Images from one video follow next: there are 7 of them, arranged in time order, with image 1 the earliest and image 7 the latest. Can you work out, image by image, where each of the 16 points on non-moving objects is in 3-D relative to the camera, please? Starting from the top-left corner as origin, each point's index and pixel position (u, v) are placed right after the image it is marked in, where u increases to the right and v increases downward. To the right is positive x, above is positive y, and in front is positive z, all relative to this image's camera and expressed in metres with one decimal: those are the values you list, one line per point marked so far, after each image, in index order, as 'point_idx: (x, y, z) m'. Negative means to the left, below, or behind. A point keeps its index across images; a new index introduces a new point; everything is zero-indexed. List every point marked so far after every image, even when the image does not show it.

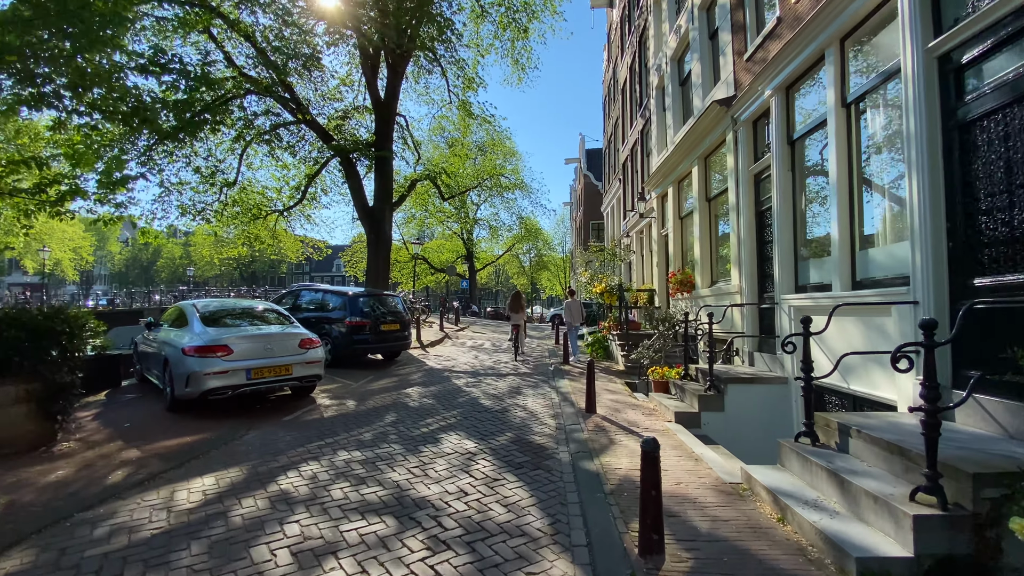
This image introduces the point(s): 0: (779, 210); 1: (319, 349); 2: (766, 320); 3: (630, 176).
0: (+3.9, +1.2, +6.6) m
1: (-3.1, -1.0, +7.3) m
2: (+4.1, -0.5, +7.2) m
3: (+4.2, +4.0, +16.1) m
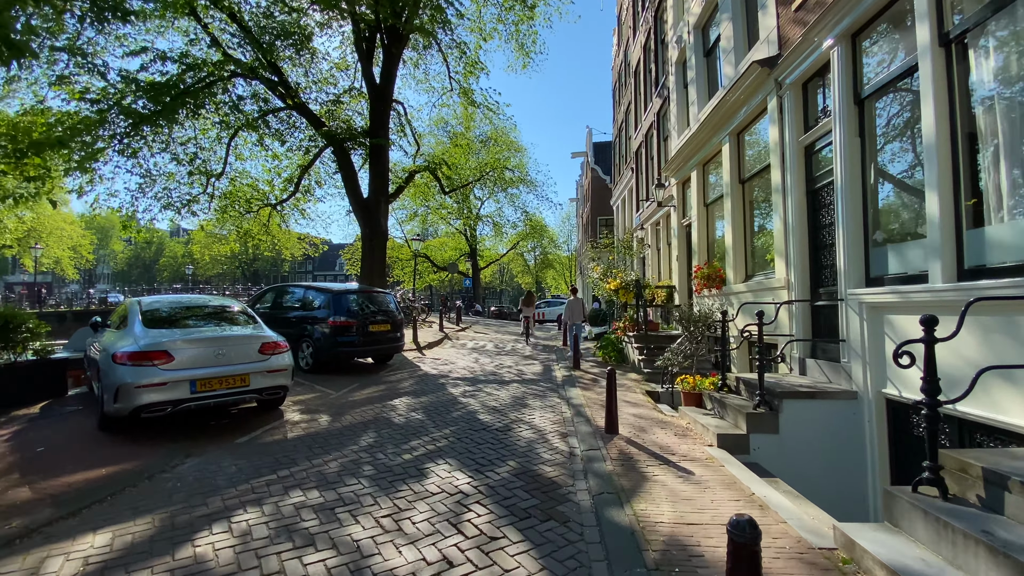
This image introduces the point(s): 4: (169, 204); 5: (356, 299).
0: (+4.0, +1.2, +5.4) m
1: (-3.1, -0.9, +6.1) m
2: (+4.1, -0.4, +5.9) m
3: (+4.4, +4.1, +14.9) m
4: (-12.7, +3.2, +16.7) m
5: (-3.3, -0.2, +9.6) m
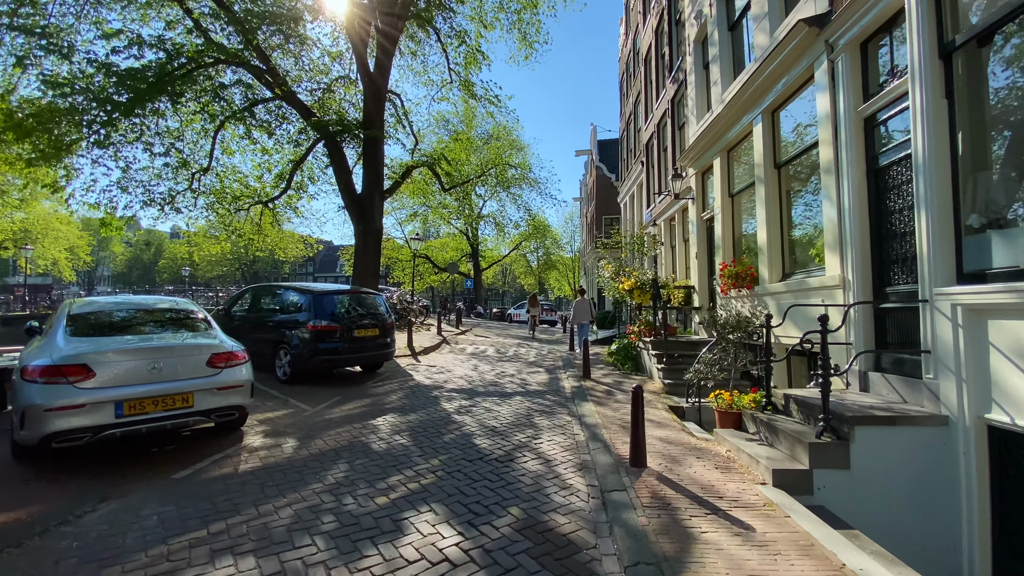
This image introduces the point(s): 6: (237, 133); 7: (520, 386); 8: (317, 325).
0: (+4.0, +1.3, +4.3) m
1: (-3.0, -0.9, +5.1) m
2: (+4.1, -0.4, +4.9) m
3: (+4.4, +4.0, +13.9) m
4: (-12.6, +3.1, +15.8) m
5: (-3.3, -0.2, +8.6) m
6: (-9.7, +5.5, +15.9) m
7: (+0.1, -1.8, +8.4) m
8: (-3.5, -0.7, +8.1) m
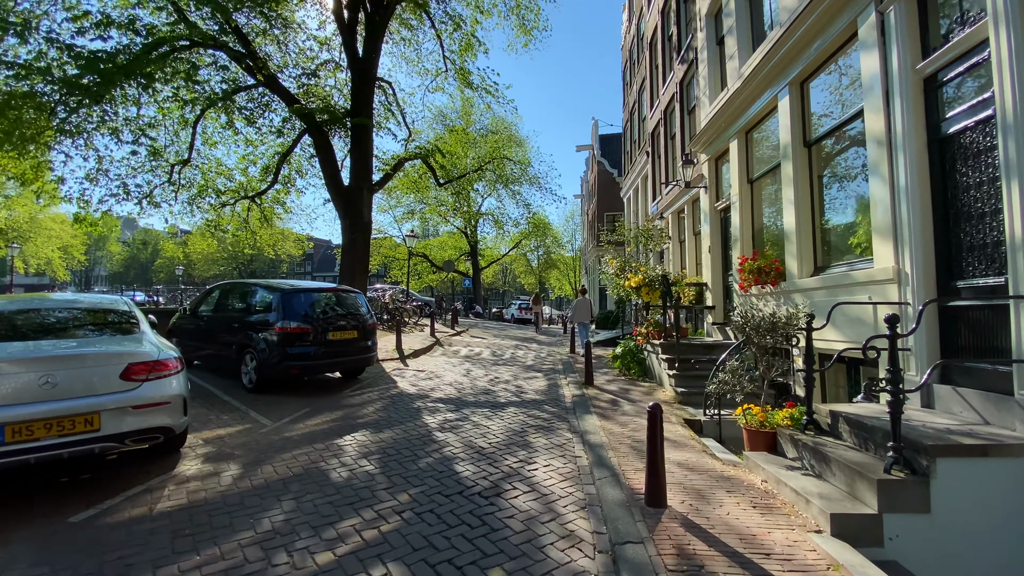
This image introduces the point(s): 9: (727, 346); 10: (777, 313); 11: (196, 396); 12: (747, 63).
0: (+3.9, +1.3, +3.4) m
1: (-3.2, -0.9, +4.2) m
2: (+4.0, -0.4, +4.0) m
3: (+4.3, +4.1, +13.0) m
4: (-12.7, +3.2, +14.9) m
5: (-3.4, -0.2, +7.7) m
6: (-9.8, +5.6, +15.0) m
7: (0.0, -1.8, +7.5) m
8: (-3.6, -0.6, +7.2) m
9: (+3.7, -1.0, +7.8) m
10: (+2.8, -0.3, +4.8) m
11: (-5.0, -1.7, +7.1) m
12: (+4.1, +3.9, +7.8) m
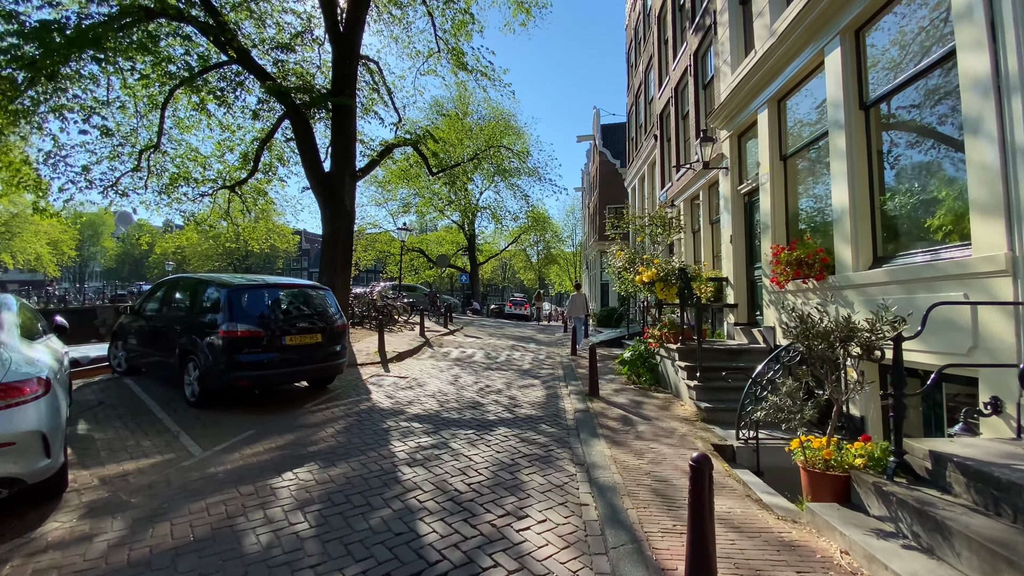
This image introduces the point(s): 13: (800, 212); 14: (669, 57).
0: (+3.8, +1.3, +2.3) m
1: (-3.3, -0.8, +3.1) m
2: (+3.9, -0.3, +2.8) m
3: (+4.2, +4.2, +11.8) m
4: (-12.9, +3.3, +13.7) m
5: (-3.5, -0.1, +6.6) m
6: (-9.9, +5.7, +13.8) m
7: (-0.1, -1.7, +6.4) m
8: (-3.7, -0.6, +6.0) m
9: (+3.6, -0.9, +6.6) m
10: (+2.7, -0.2, +3.7) m
11: (-5.1, -1.7, +5.9) m
12: (+3.9, +3.9, +6.6) m
13: (+4.1, +1.1, +6.4) m
14: (+4.4, +6.4, +12.5) m
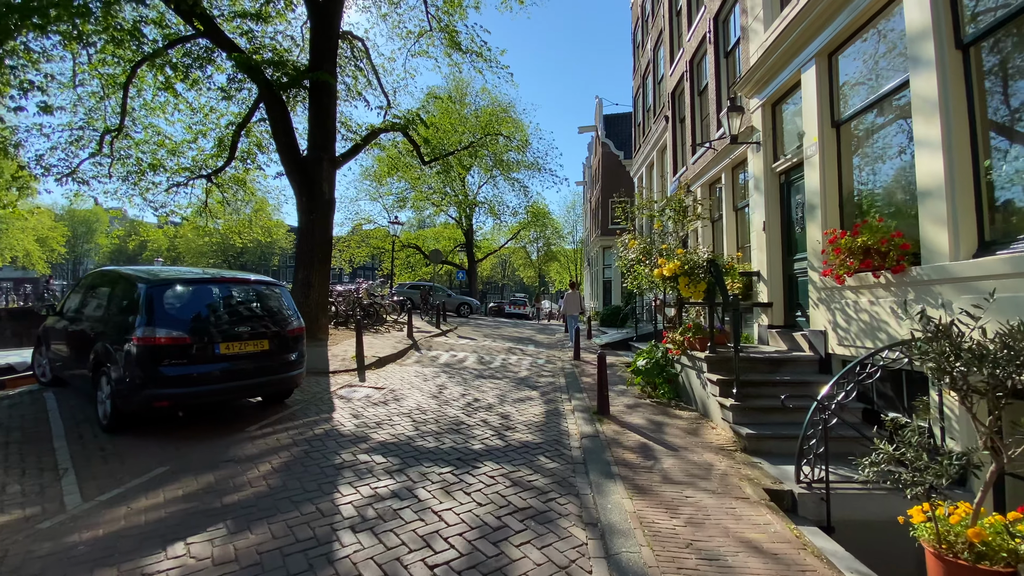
0: (+3.7, +1.4, +1.1) m
1: (-3.4, -0.8, +1.9) m
2: (+3.8, -0.3, +1.6) m
3: (+4.1, +4.3, +10.5) m
4: (-13.0, +3.4, +12.5) m
5: (-3.6, -0.1, +5.4) m
6: (-10.0, +5.8, +12.6) m
7: (-0.2, -1.7, +5.2) m
8: (-3.8, -0.5, +4.8) m
9: (+3.5, -0.9, +5.4) m
10: (+2.6, -0.2, +2.4) m
11: (-5.2, -1.6, +4.7) m
12: (+3.8, +4.0, +5.3) m
13: (+4.0, +1.1, +5.2) m
14: (+4.3, +6.5, +11.3) m
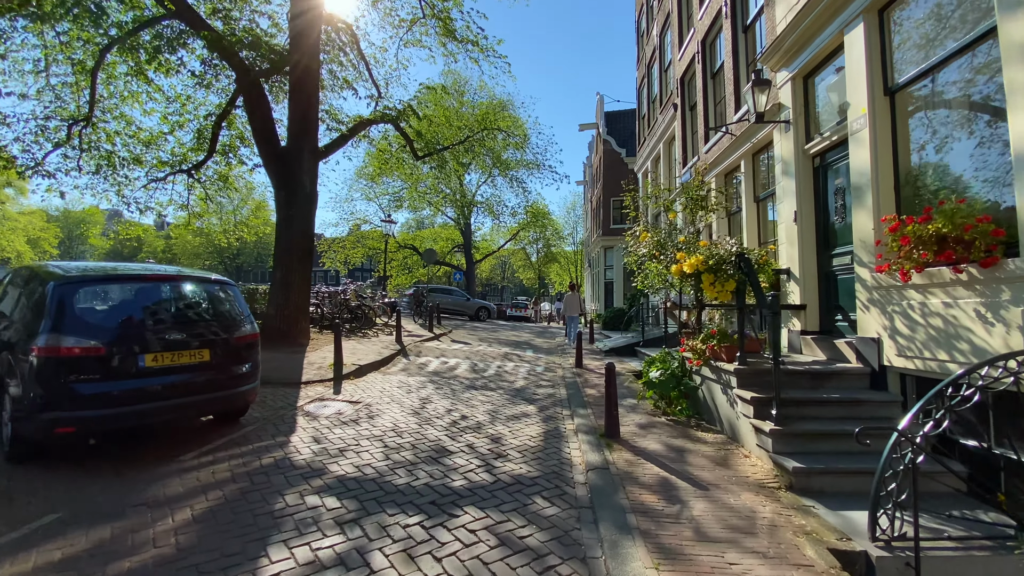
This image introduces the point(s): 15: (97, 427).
0: (+3.6, +1.4, +0.2) m
1: (-3.5, -0.8, +1.0) m
2: (+3.7, -0.3, +0.7) m
3: (+4.0, +4.3, +9.7) m
4: (-13.0, +3.3, +11.6) m
5: (-3.7, -0.1, +4.5) m
6: (-10.1, +5.7, +11.7) m
7: (-0.3, -1.6, +4.3) m
8: (-3.9, -0.5, +3.9) m
9: (+3.4, -0.9, +4.5) m
10: (+2.5, -0.2, +1.6) m
11: (-5.3, -1.6, +3.8) m
12: (+3.8, +4.0, +4.5) m
13: (+3.9, +1.2, +4.3) m
14: (+4.2, +6.5, +10.4) m
15: (-3.6, -1.2, +4.0) m
